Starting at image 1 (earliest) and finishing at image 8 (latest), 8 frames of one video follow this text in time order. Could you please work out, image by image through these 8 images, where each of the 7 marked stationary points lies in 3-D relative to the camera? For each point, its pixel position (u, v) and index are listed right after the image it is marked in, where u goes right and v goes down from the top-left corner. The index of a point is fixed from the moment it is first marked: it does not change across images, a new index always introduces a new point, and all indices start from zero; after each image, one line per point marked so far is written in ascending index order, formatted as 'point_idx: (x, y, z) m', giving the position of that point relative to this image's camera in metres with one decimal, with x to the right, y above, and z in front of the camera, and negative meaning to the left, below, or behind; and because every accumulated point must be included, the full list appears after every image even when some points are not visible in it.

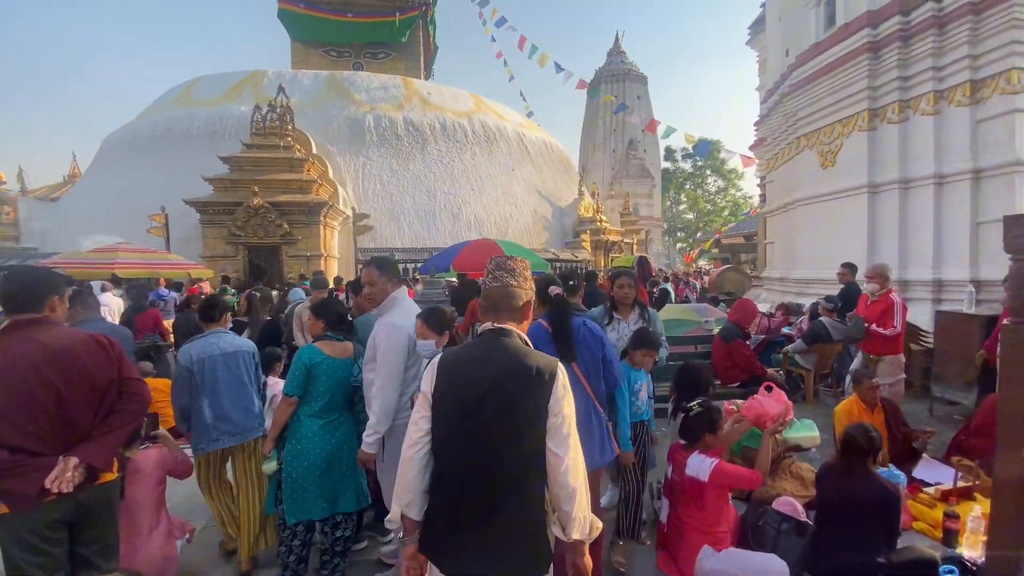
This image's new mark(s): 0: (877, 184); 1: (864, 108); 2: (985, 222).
0: (+6.8, +1.9, +9.1) m
1: (+6.6, +3.3, +9.1) m
2: (+7.6, +1.0, +7.7) m
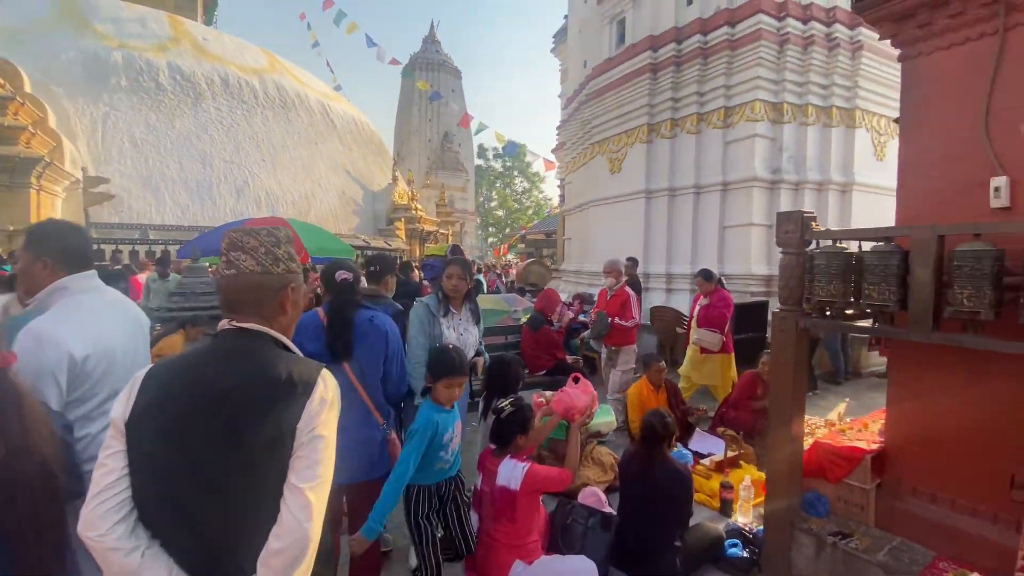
0: (+3.0, +2.1, +10.2) m
1: (+2.8, +3.5, +10.2) m
2: (+4.2, +1.2, +9.3) m
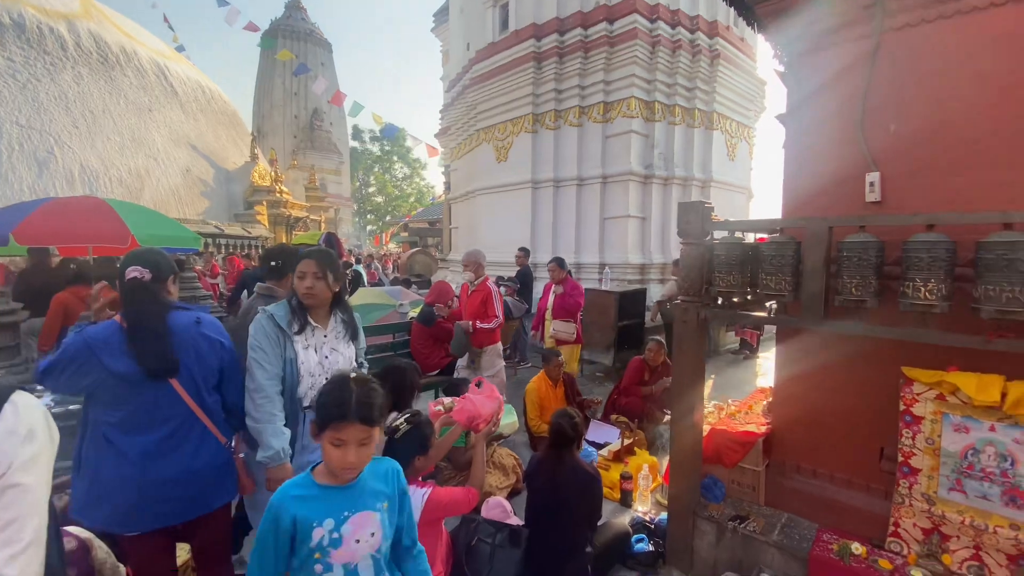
0: (+0.5, +2.3, +10.2) m
1: (+0.3, +3.8, +10.1) m
2: (+2.0, +1.4, +9.6) m
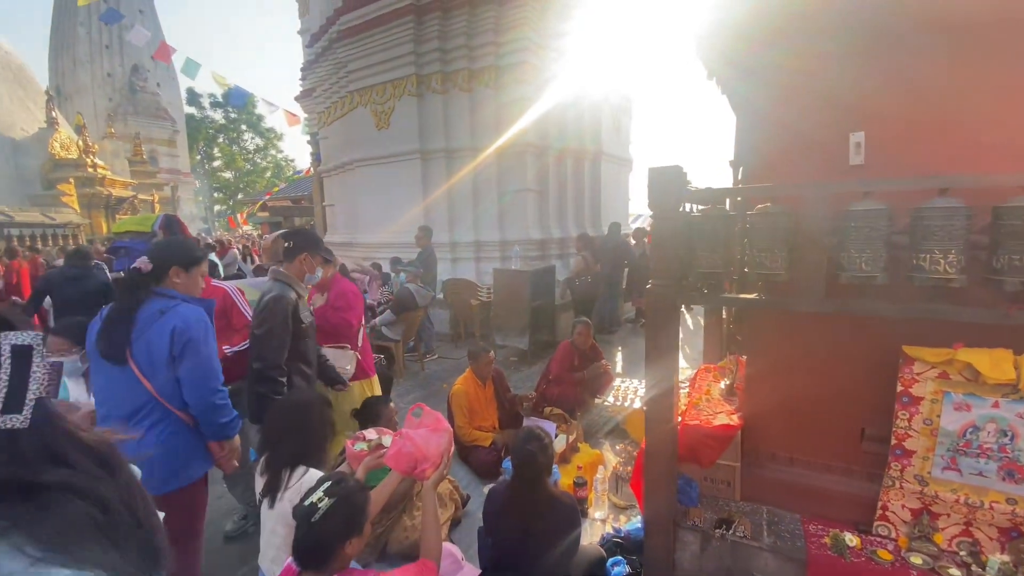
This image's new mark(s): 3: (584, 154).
0: (-1.7, +2.7, +9.2) m
1: (-1.9, +4.1, +9.0) m
2: (-0.1, +1.8, +9.1) m
3: (+1.5, +2.8, +9.9) m
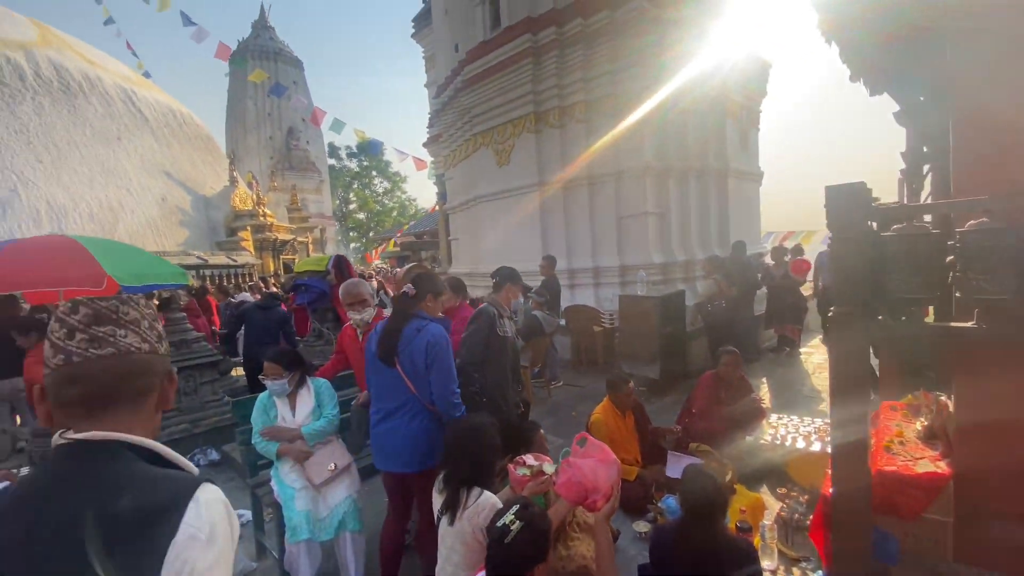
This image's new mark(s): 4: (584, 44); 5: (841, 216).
0: (+0.7, +2.1, +9.5) m
1: (+0.4, +3.5, +9.4) m
2: (+2.2, +1.3, +9.0) m
3: (+4.0, +2.3, +9.5) m
4: (+1.4, +4.6, +8.9) m
5: (+1.6, +0.3, +2.3) m
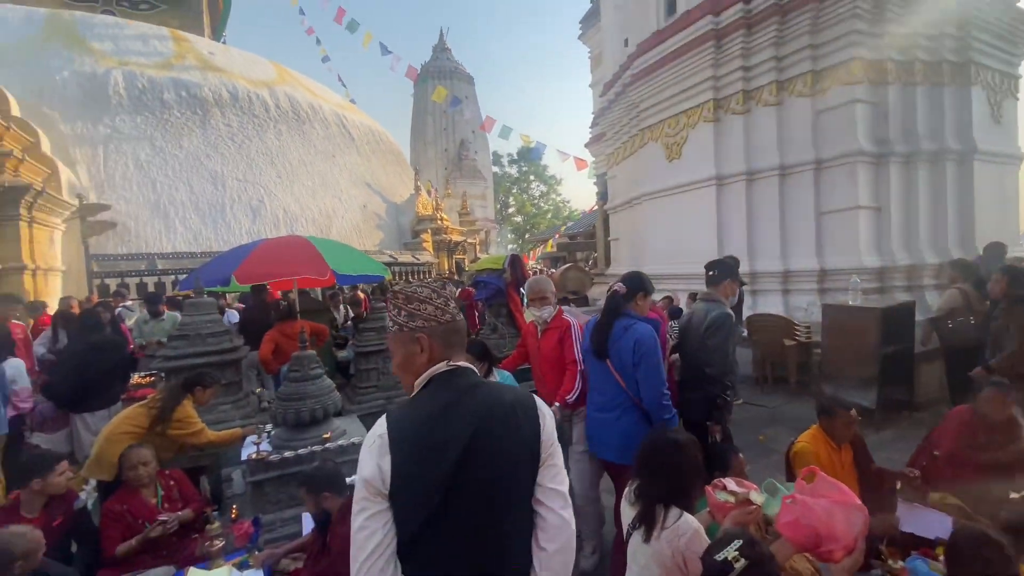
0: (+3.9, +2.0, +8.7) m
1: (+3.6, +3.5, +8.7) m
2: (+5.1, +1.2, +7.7) m
3: (+7.0, +2.1, +7.6) m
4: (+4.4, +4.5, +7.9) m
5: (+2.4, +0.3, +1.5) m
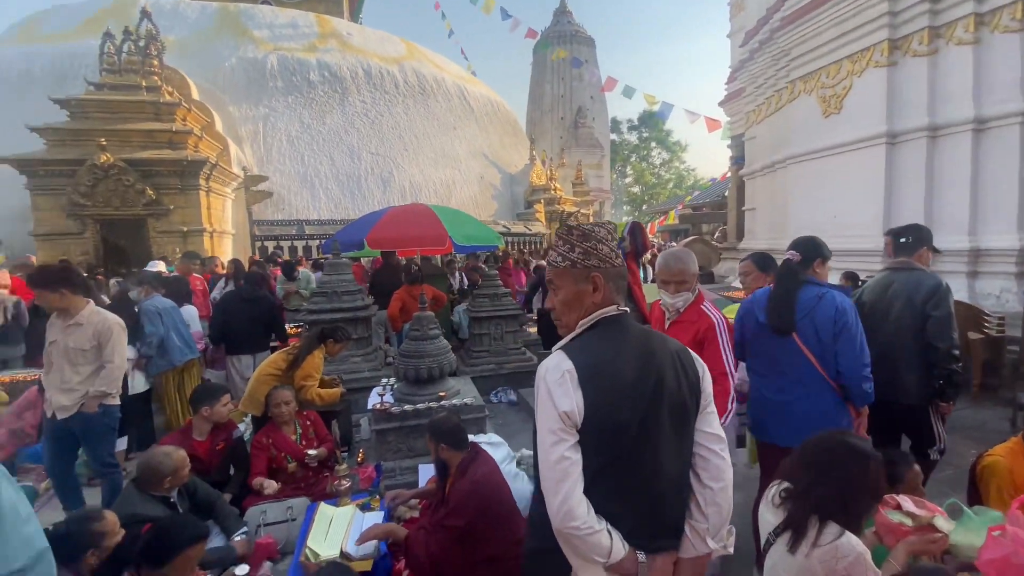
0: (+5.9, +2.4, +7.3) m
1: (+5.6, +3.8, +7.2) m
2: (+6.8, +1.4, +6.0) m
3: (+8.6, +2.2, +5.5) m
4: (+6.3, +4.7, +6.2) m
5: (+2.7, +0.3, +0.7) m
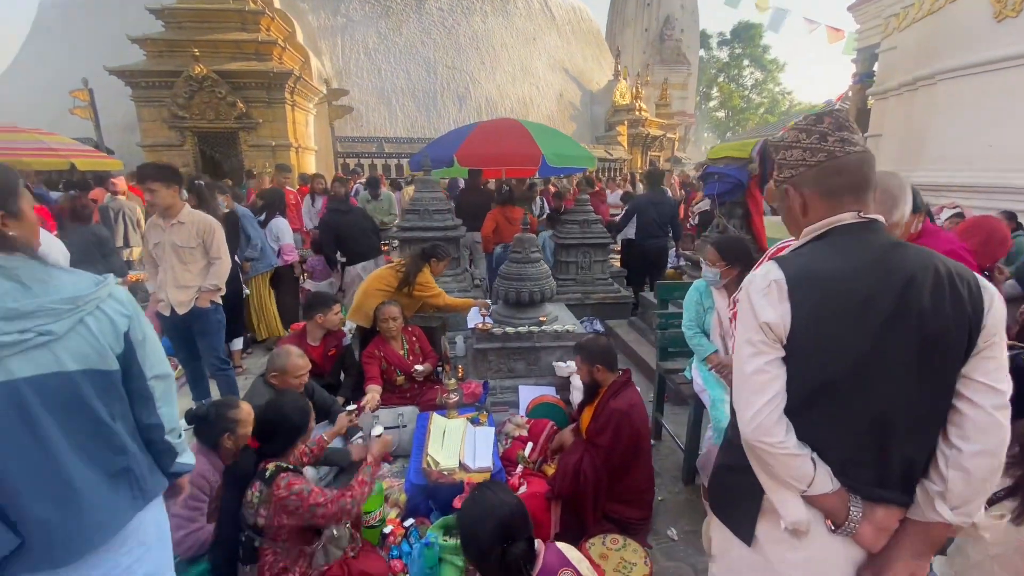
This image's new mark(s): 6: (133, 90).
0: (+7.2, +3.0, +5.9) m
1: (+7.0, +4.5, +5.6) m
2: (+7.9, +1.9, +4.7) m
3: (+9.7, +2.5, +3.8) m
4: (+7.5, +5.2, +4.4) m
5: (+3.2, +0.2, +0.1) m
6: (-7.2, +3.8, +9.1) m
